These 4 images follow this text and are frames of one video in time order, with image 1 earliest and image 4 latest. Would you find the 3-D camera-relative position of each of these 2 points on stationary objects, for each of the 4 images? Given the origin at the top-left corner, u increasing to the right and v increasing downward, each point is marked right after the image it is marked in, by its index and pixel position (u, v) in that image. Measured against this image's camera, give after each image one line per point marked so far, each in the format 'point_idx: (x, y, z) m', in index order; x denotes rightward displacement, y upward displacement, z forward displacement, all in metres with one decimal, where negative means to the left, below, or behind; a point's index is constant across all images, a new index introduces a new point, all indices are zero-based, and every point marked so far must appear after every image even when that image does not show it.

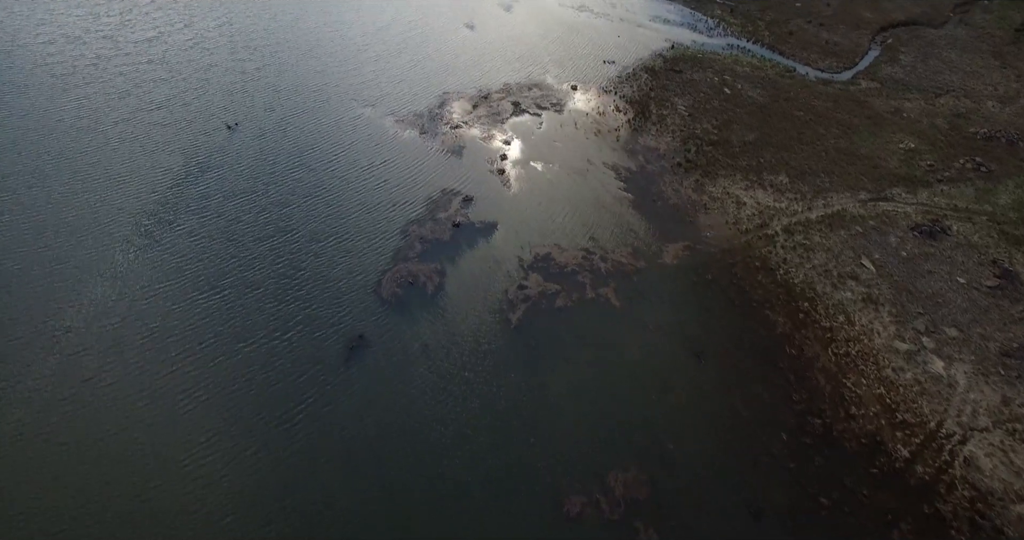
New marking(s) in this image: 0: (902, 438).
0: (+13.8, -5.9, +19.8) m
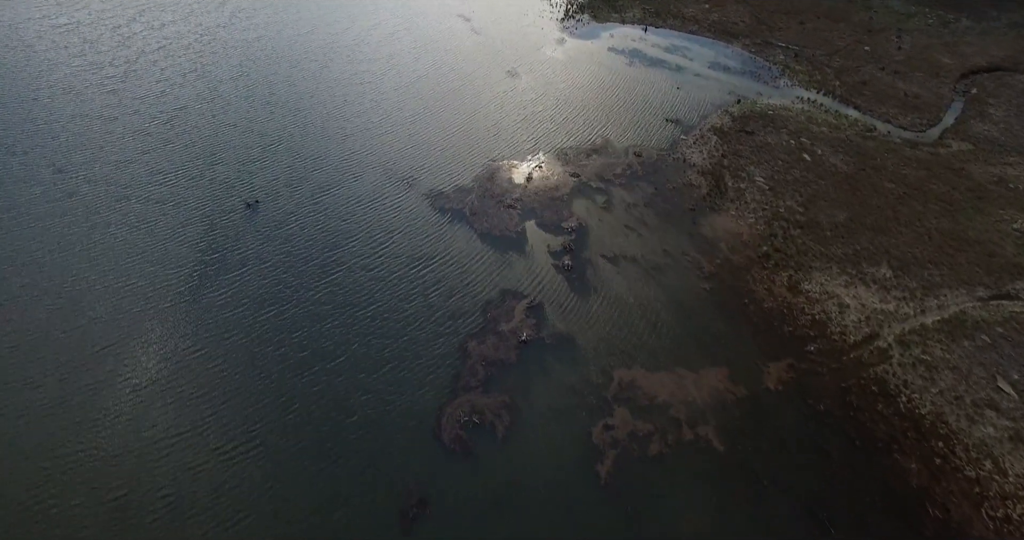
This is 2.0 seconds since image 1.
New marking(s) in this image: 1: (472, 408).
0: (+16.7, -10.7, +16.1) m
1: (-1.4, -4.9, +19.8) m
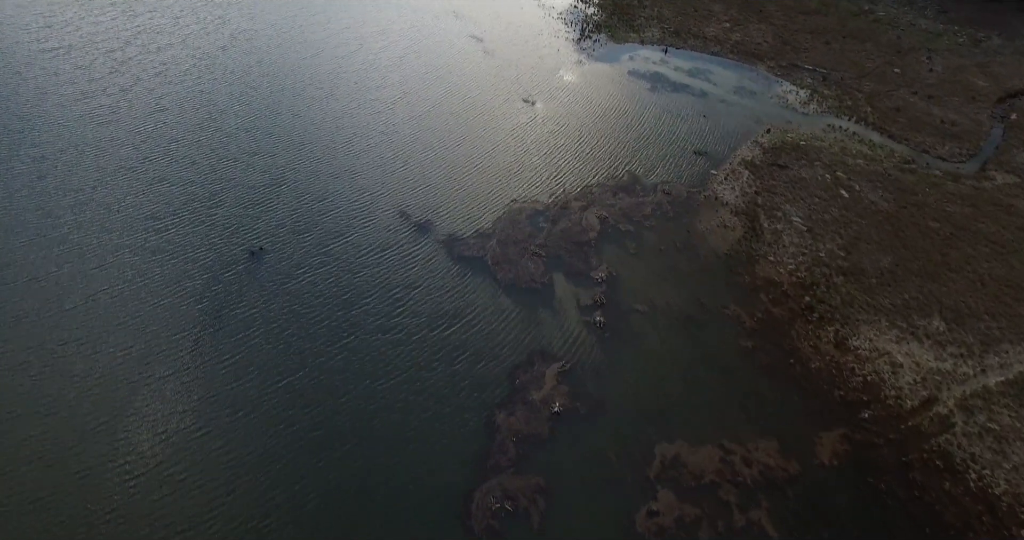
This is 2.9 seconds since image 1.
0: (+17.9, -13.0, +14.4) m
1: (-0.3, -7.2, +18.1) m
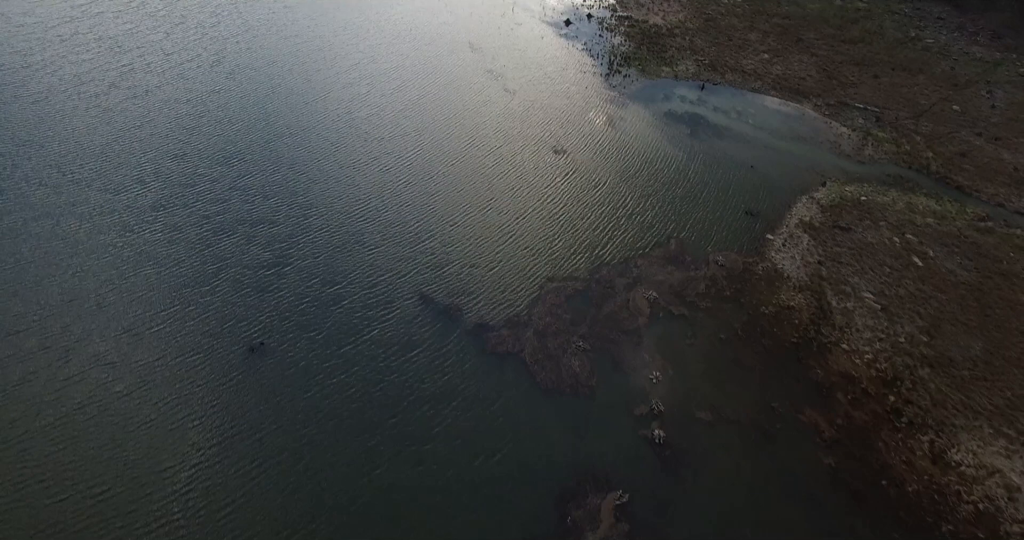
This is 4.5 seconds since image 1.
0: (+19.5, -16.6, +11.3) m
1: (+1.3, -11.0, +15.0) m
